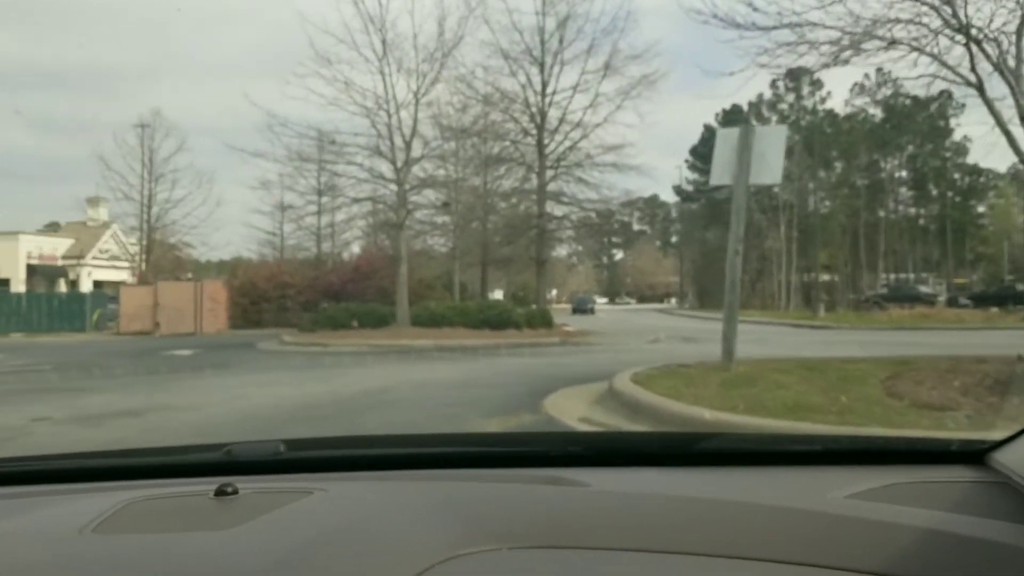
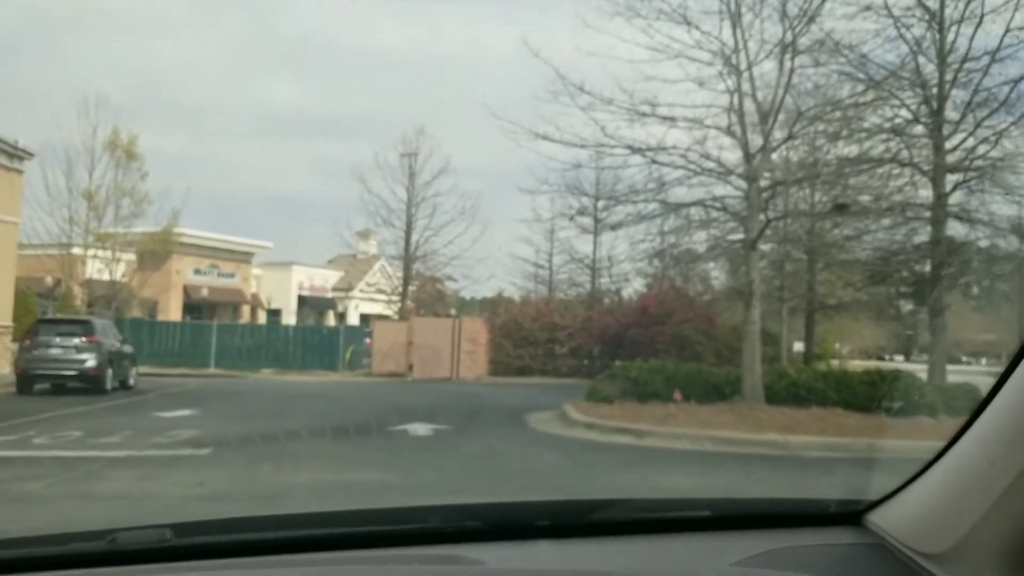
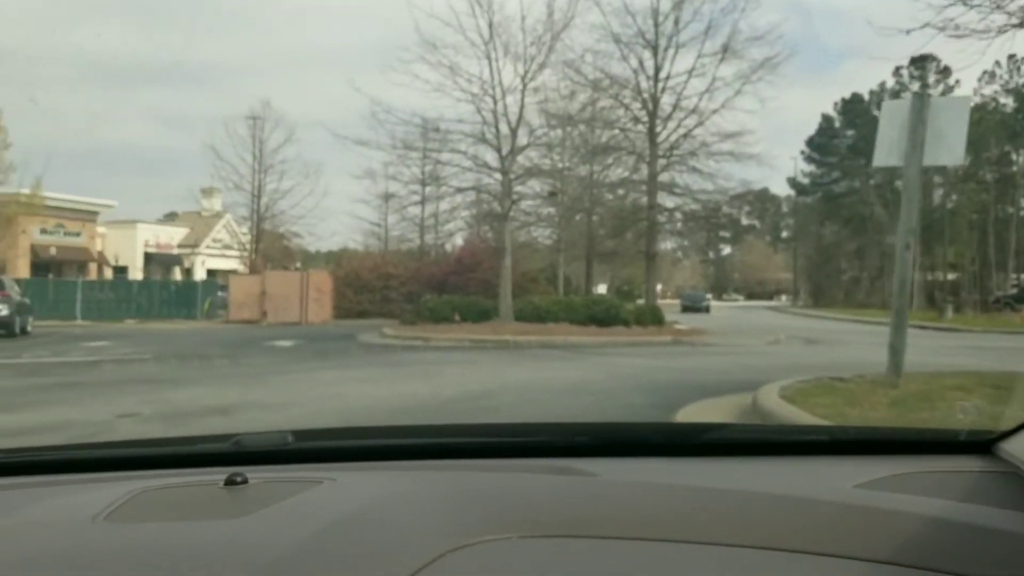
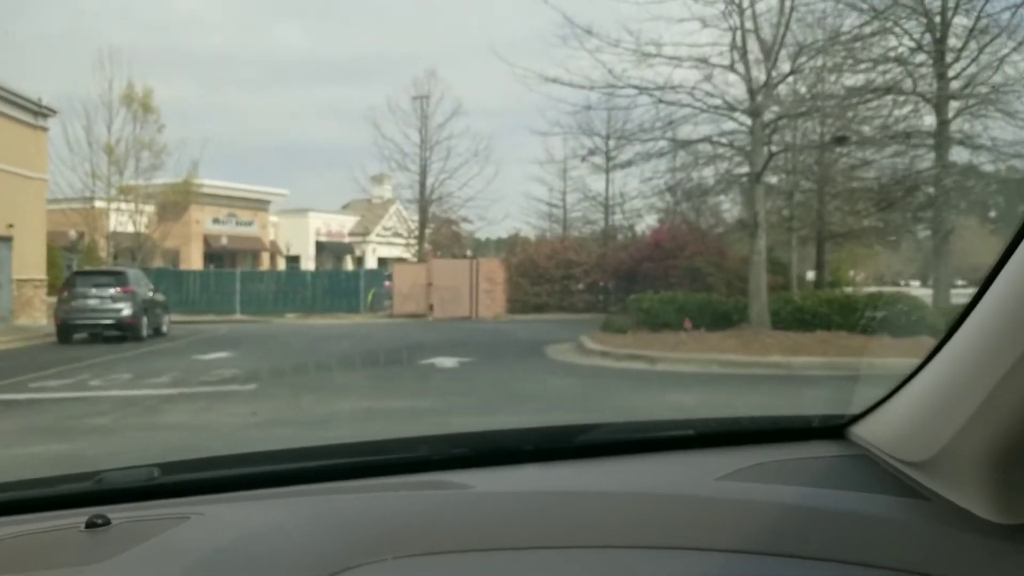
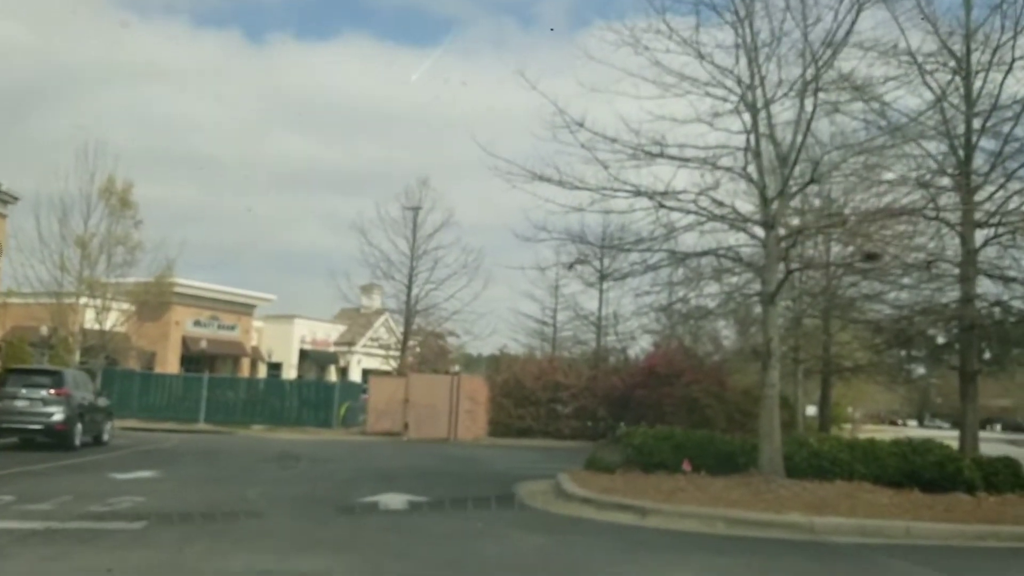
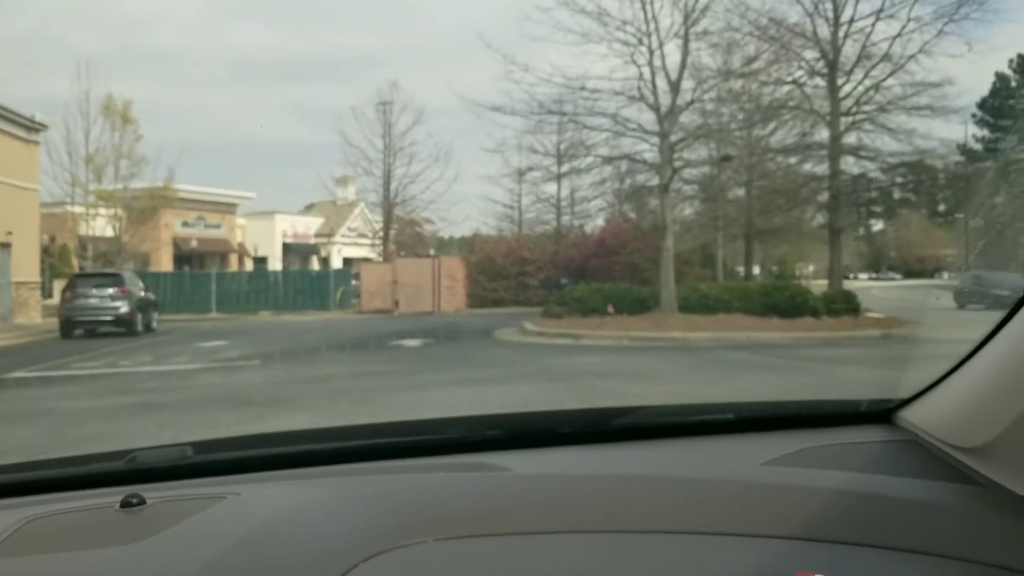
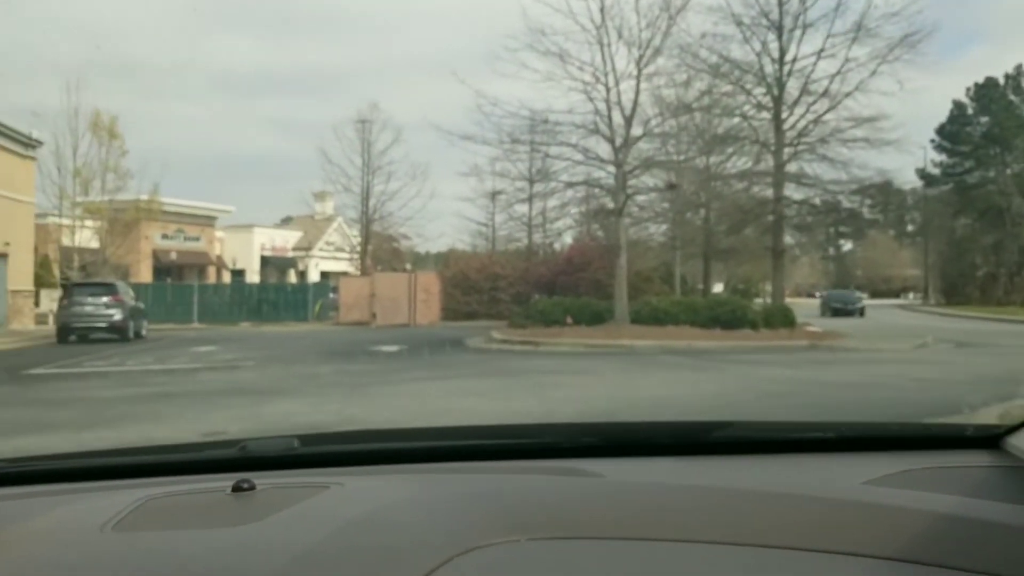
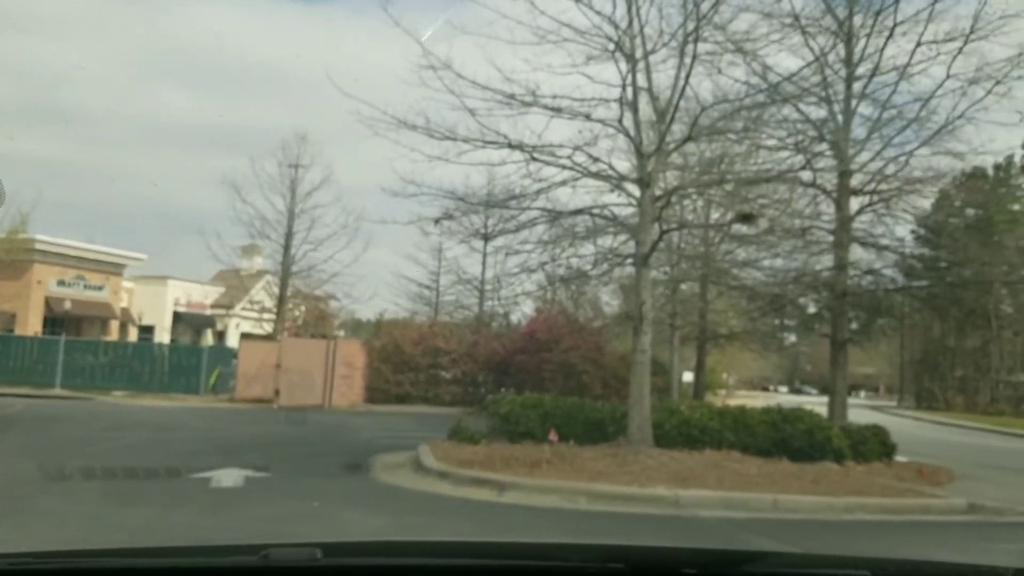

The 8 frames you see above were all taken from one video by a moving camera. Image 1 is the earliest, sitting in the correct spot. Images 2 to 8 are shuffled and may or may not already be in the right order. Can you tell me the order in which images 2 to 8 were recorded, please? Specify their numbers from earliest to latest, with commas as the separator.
3, 7, 6, 4, 2, 5, 8
